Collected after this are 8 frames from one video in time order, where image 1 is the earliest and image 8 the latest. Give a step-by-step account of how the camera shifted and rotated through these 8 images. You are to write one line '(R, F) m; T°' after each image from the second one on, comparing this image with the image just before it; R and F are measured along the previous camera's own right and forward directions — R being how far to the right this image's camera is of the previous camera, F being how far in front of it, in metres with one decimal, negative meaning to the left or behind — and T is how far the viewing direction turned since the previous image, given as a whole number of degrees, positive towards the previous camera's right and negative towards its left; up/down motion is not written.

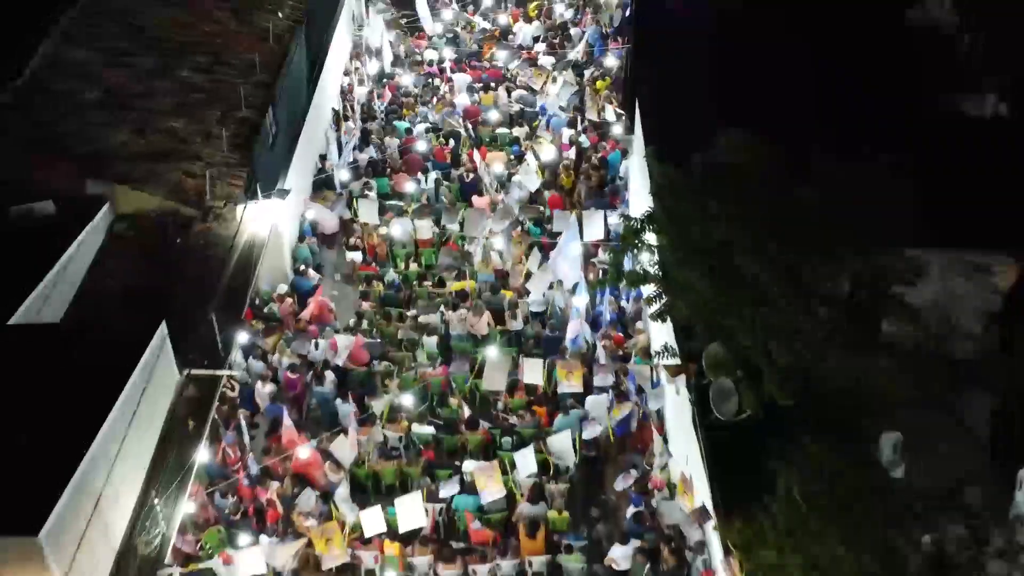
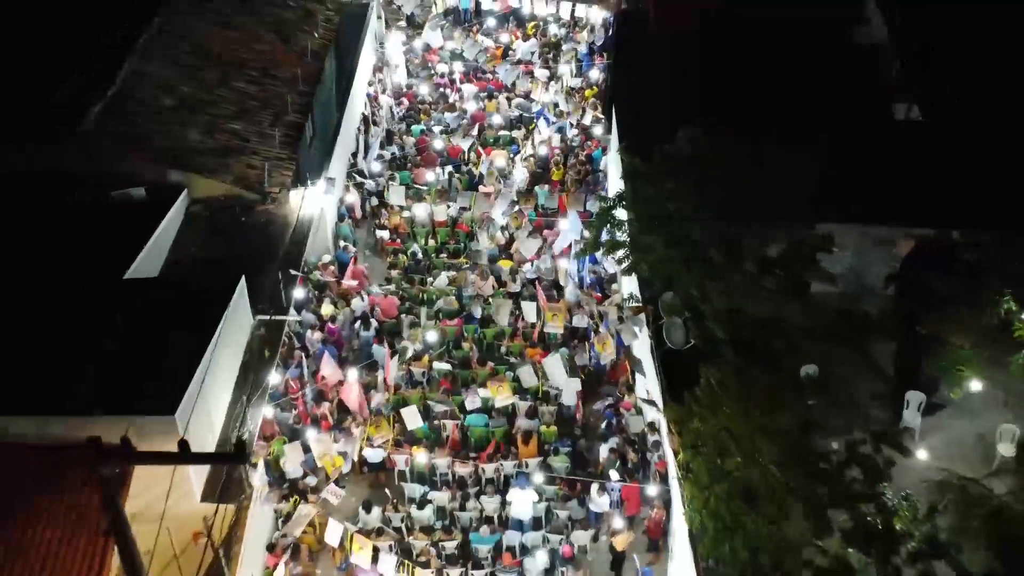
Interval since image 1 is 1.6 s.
(0.0, -2.2) m; 0°
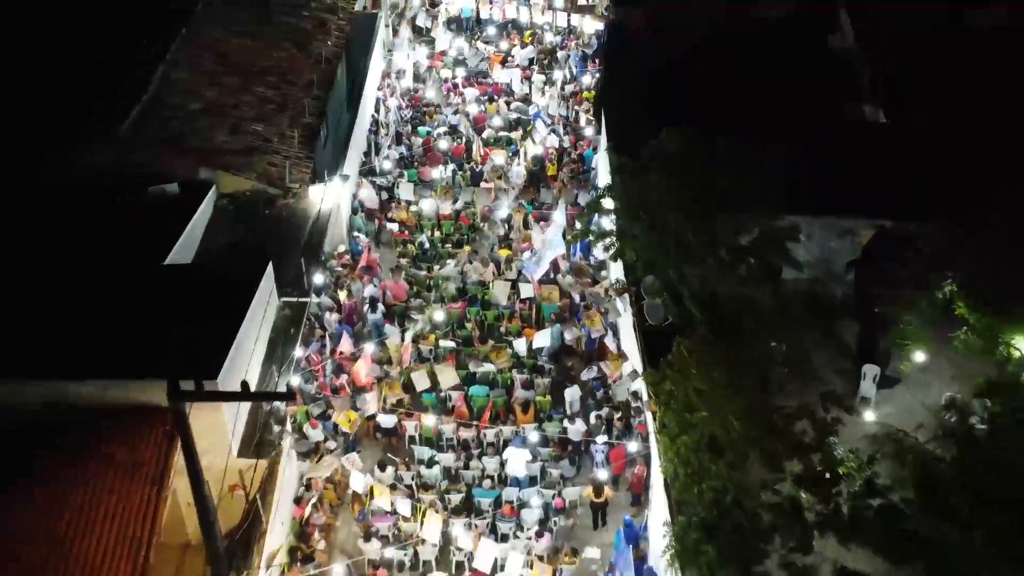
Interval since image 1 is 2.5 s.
(0.0, -1.2) m; 0°
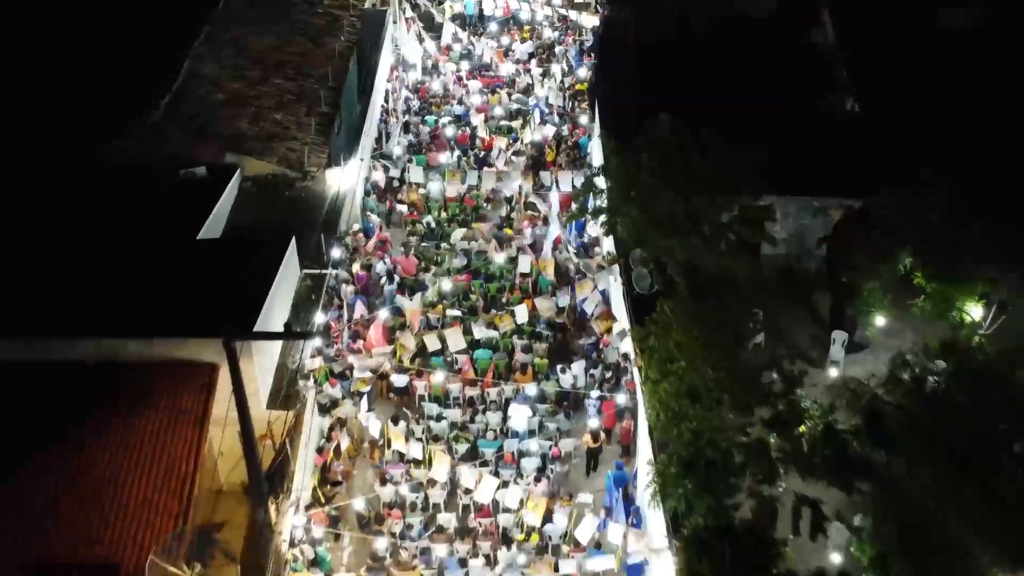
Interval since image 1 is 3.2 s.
(0.0, -1.1) m; 0°
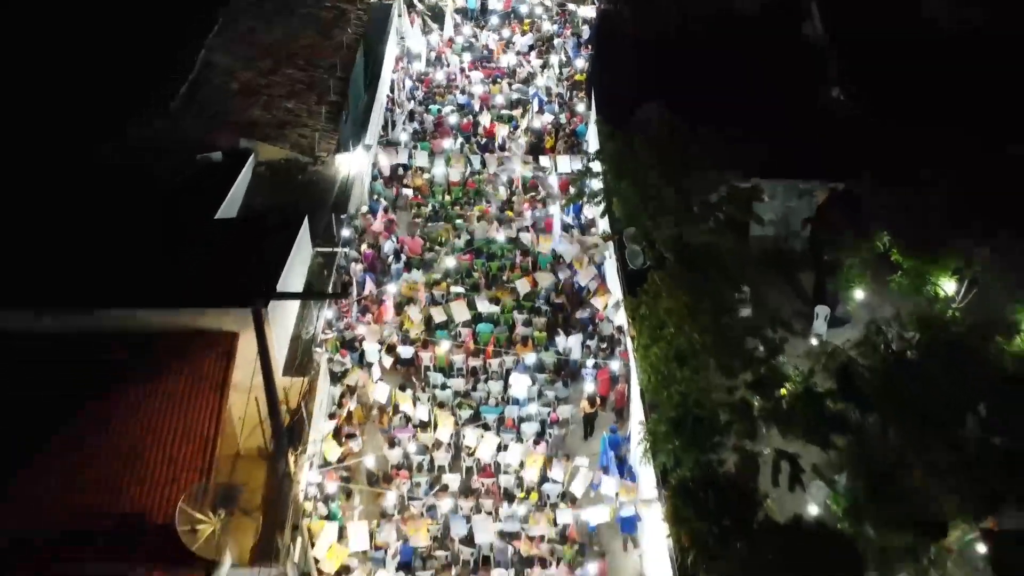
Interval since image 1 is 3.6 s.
(0.0, -0.7) m; 0°
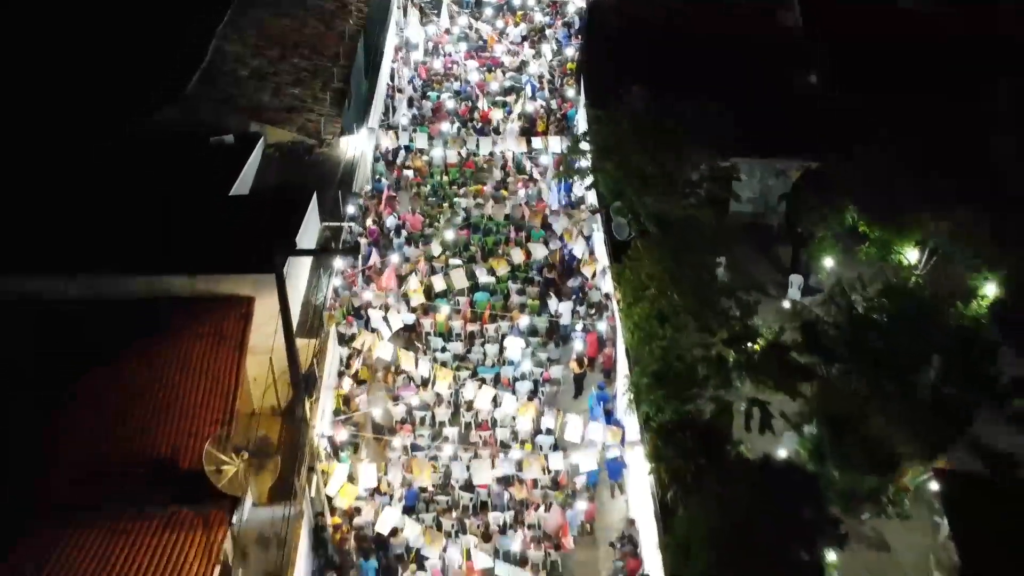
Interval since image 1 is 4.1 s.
(0.0, -0.9) m; 0°
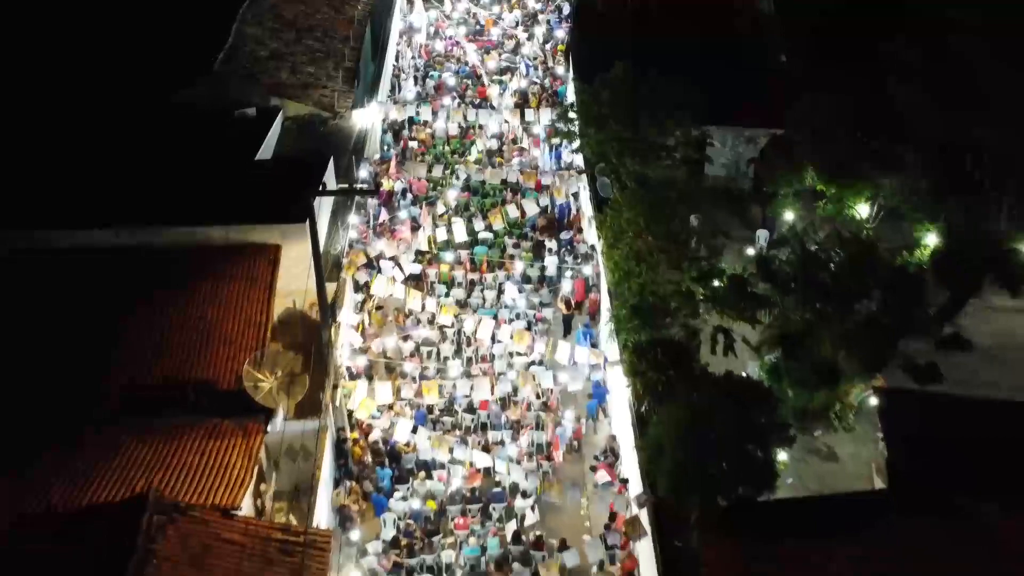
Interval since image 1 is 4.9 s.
(0.0, -1.6) m; 0°
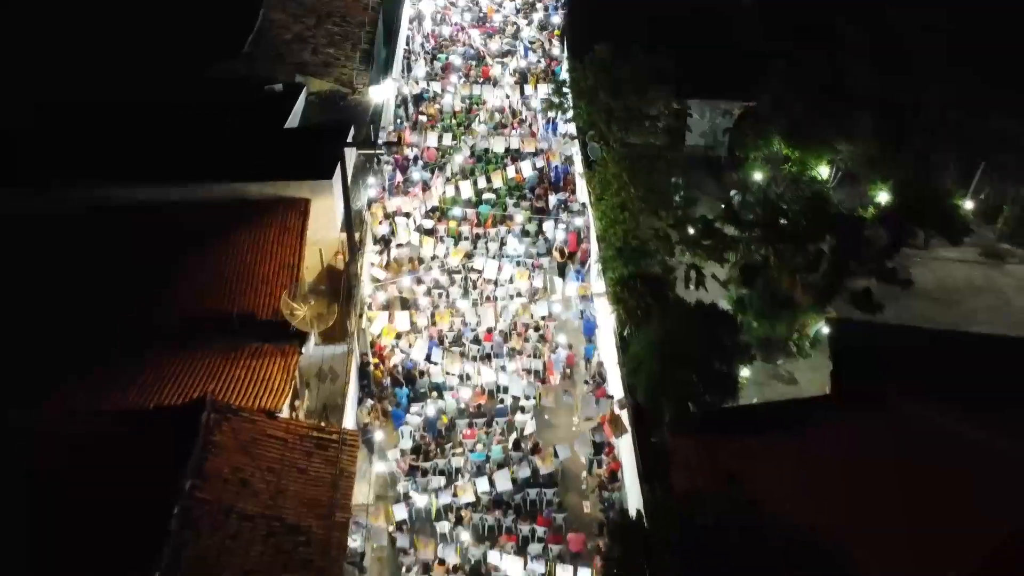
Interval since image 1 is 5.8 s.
(0.0, -1.9) m; 0°
